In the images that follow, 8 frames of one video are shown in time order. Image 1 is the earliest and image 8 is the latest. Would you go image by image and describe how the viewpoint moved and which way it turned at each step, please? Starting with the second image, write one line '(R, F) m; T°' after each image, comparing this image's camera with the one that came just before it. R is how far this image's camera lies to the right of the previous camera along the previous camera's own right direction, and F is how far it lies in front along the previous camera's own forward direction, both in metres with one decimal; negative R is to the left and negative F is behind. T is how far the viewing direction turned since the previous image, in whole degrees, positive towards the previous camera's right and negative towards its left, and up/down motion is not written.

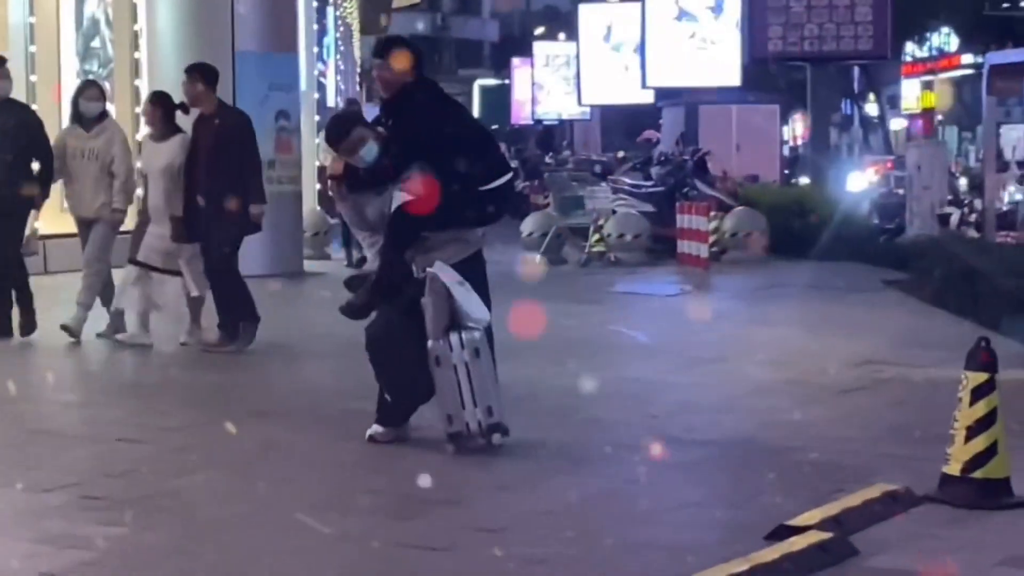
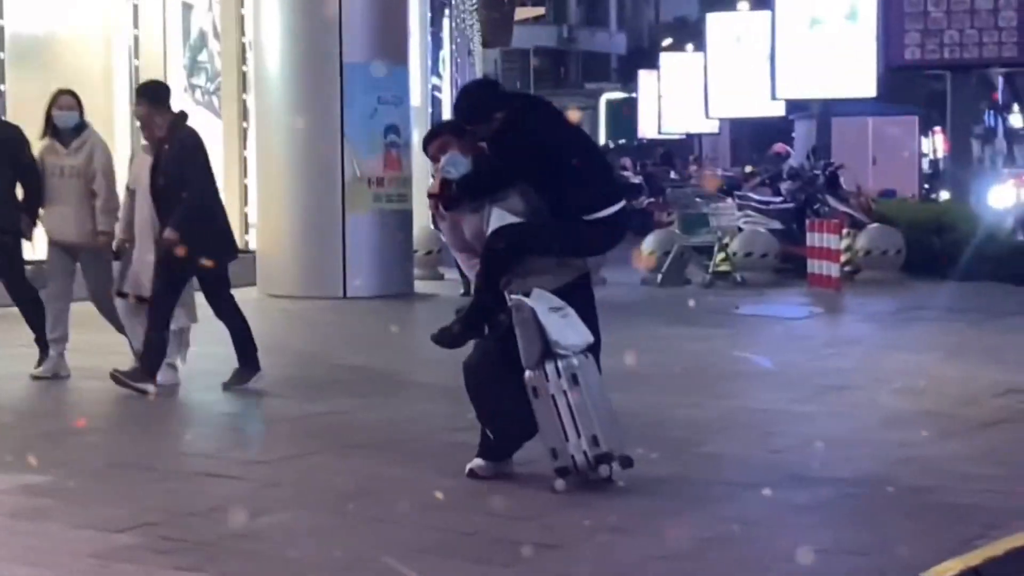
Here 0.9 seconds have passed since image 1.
(+0.3, +0.7) m; -4°
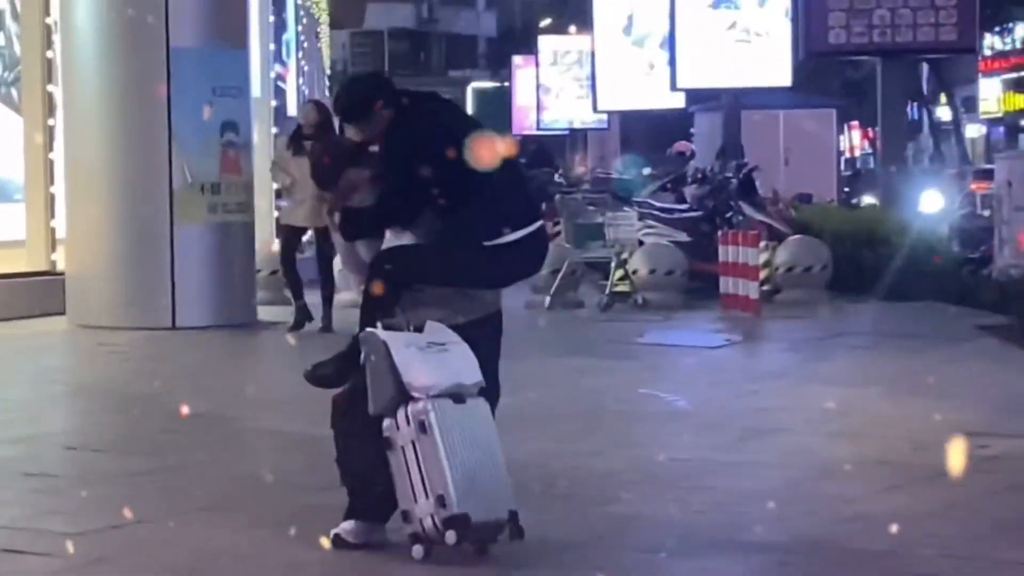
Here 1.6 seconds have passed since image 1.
(-0.1, +2.2) m; +4°
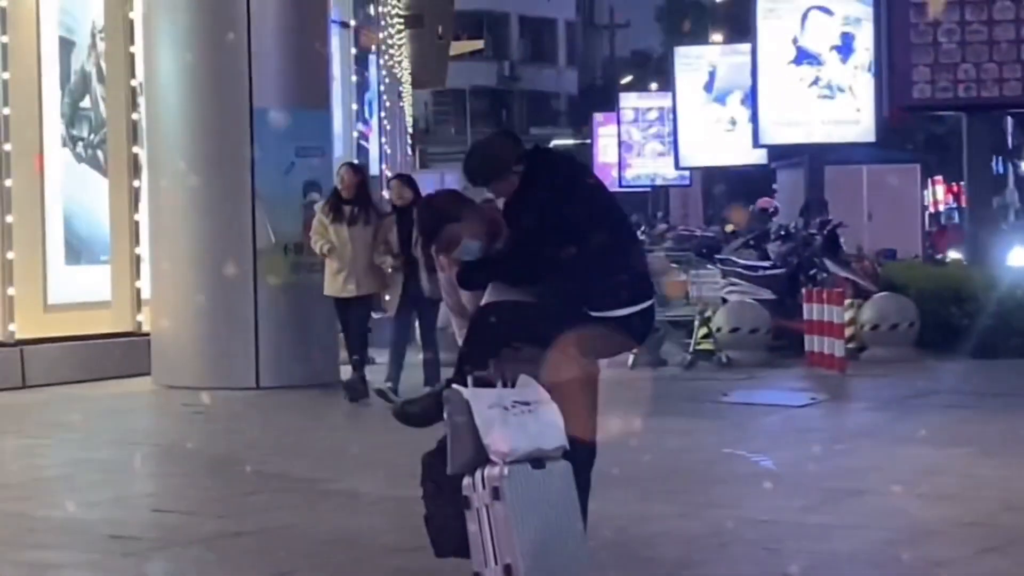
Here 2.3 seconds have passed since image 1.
(0.0, 0.0) m; -2°
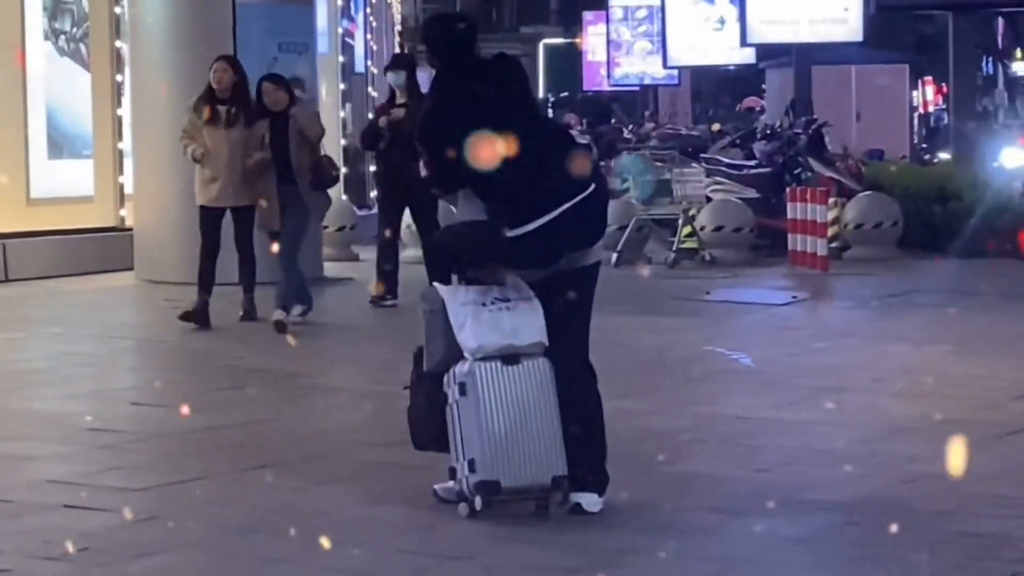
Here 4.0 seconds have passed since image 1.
(+0.2, 0.0) m; 0°
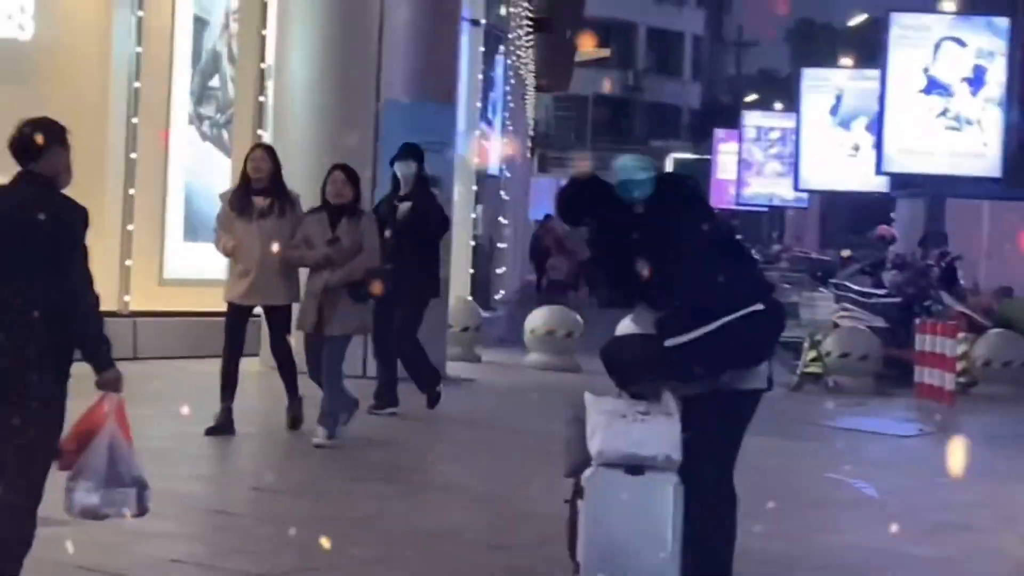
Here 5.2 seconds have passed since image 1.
(-0.3, 0.0) m; -2°
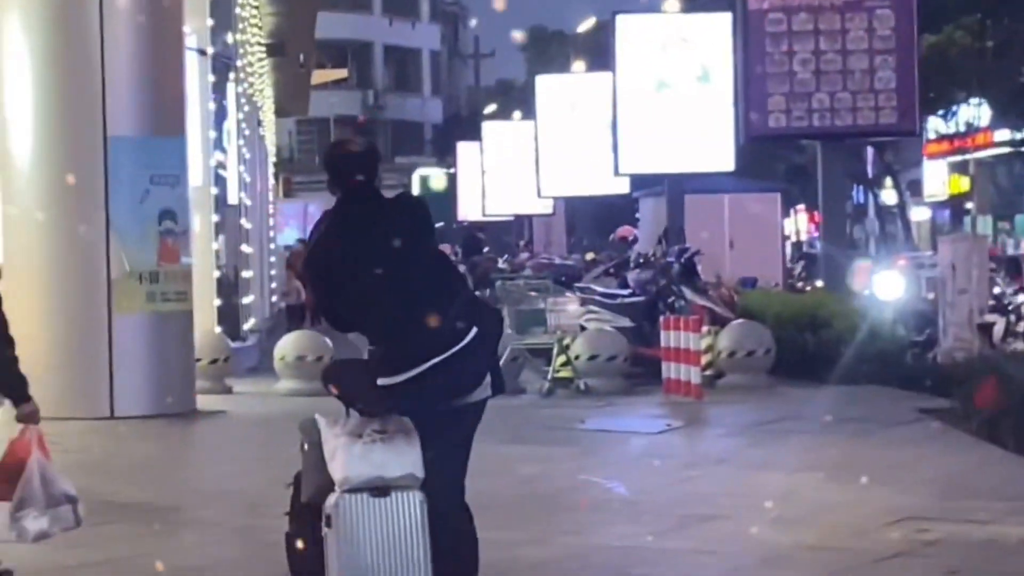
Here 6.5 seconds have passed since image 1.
(+0.3, 0.0) m; +5°
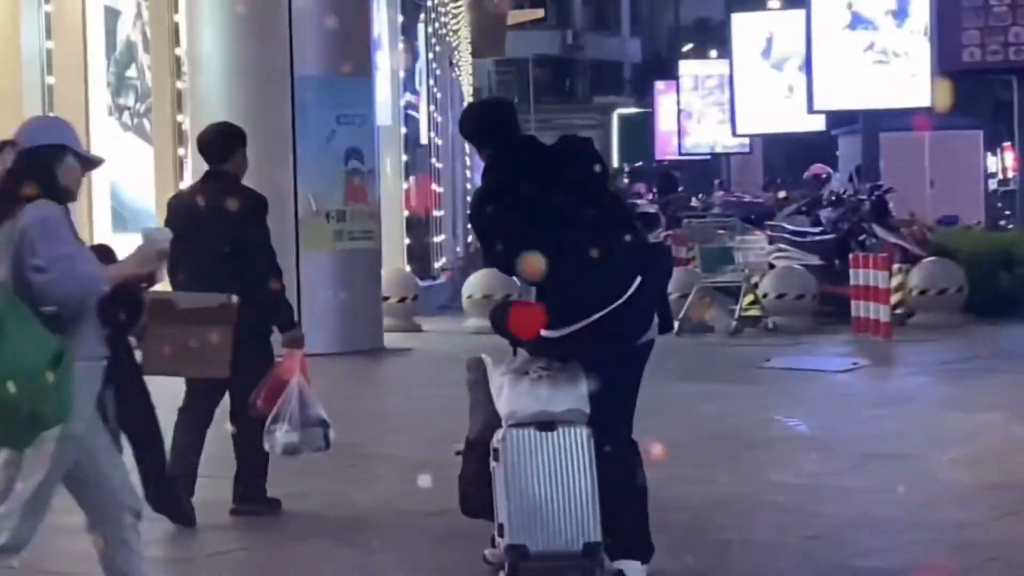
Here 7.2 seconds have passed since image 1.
(+0.4, 0.0) m; -6°
